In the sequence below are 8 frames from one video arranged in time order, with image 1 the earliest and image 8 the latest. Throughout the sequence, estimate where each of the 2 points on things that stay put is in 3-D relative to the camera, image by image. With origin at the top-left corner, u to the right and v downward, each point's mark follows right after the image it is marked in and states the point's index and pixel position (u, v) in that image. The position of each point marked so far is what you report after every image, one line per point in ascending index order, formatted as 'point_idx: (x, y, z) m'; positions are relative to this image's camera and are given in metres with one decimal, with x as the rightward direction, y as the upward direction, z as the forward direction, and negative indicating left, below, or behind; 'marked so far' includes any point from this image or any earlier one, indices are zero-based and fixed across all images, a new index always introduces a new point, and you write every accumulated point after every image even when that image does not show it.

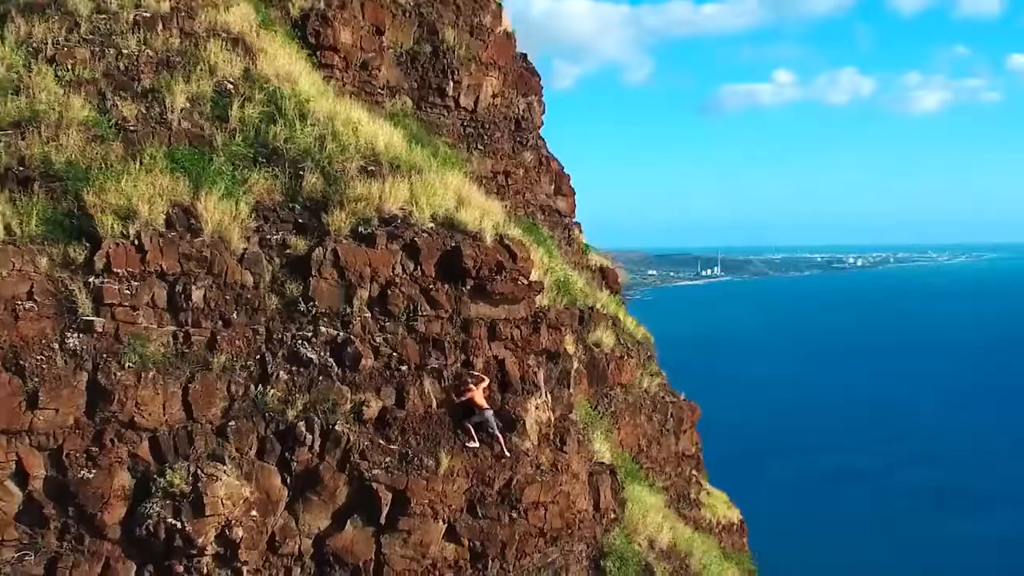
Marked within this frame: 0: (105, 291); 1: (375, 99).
0: (-3.3, 0.0, +7.1) m
1: (-1.7, +2.4, +11.0) m
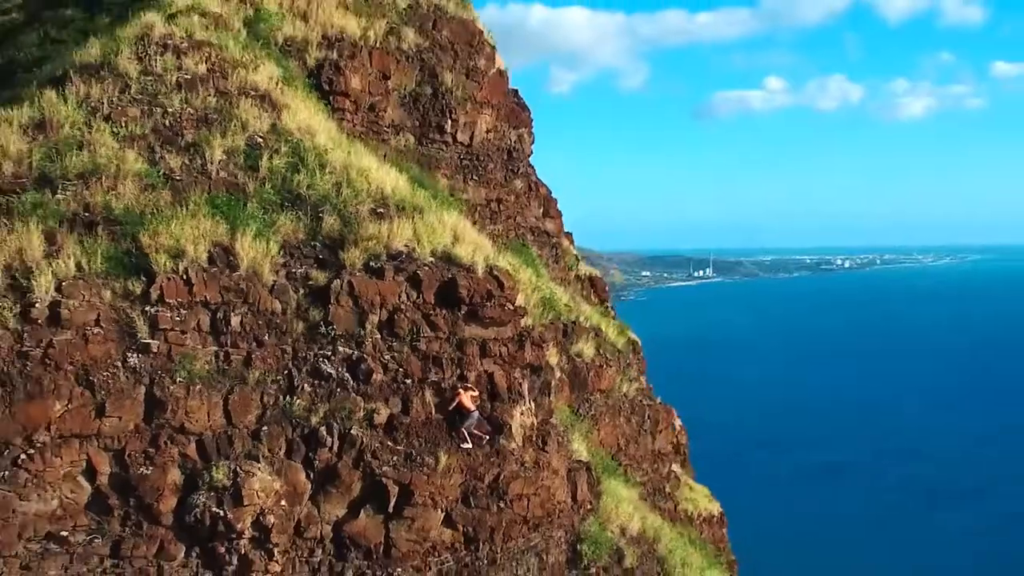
0: (-3.4, -0.3, +8.5) m
1: (-1.8, +2.2, +12.4) m
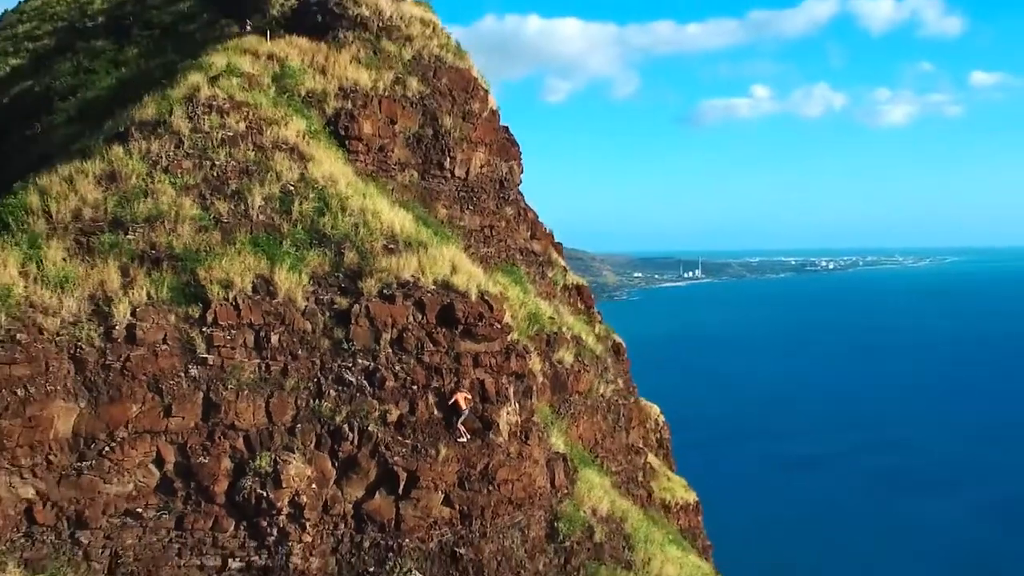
0: (-3.6, -0.6, +10.5) m
1: (-2.0, +1.9, +14.4) m
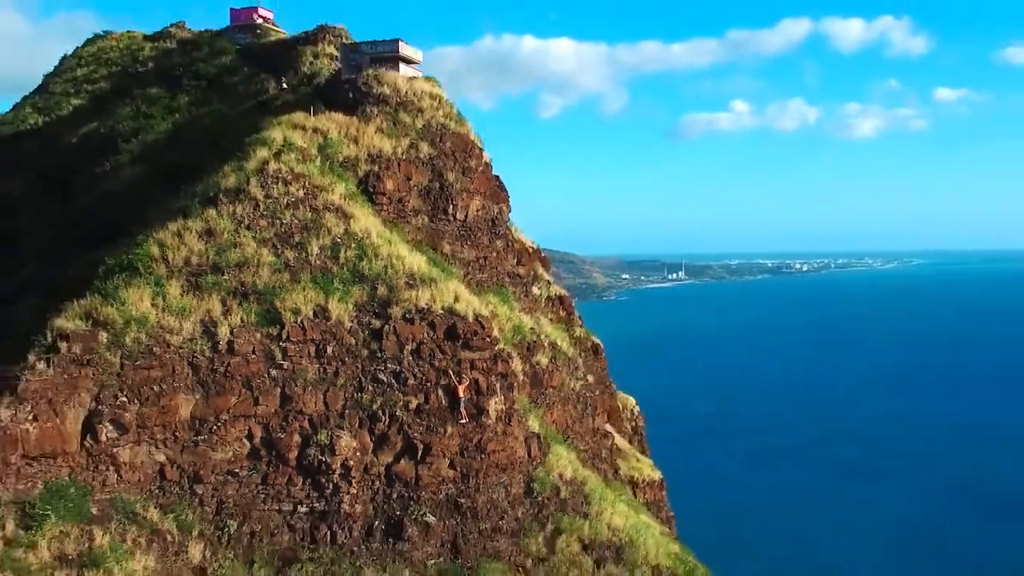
0: (-3.8, -1.0, +14.8) m
1: (-2.3, +1.5, +18.7) m
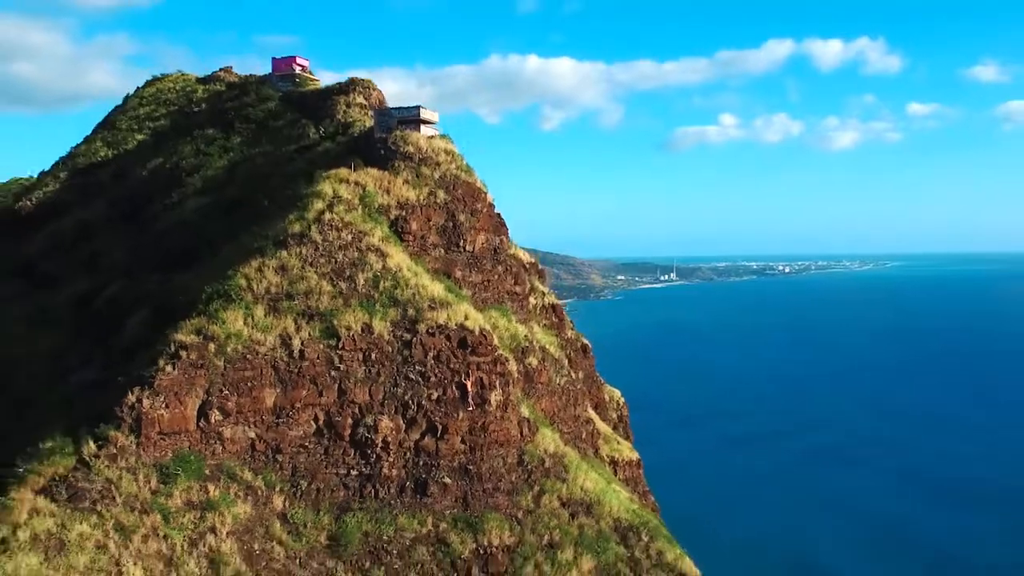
0: (-4.0, -1.6, +20.1) m
1: (-2.3, +1.0, +24.0) m
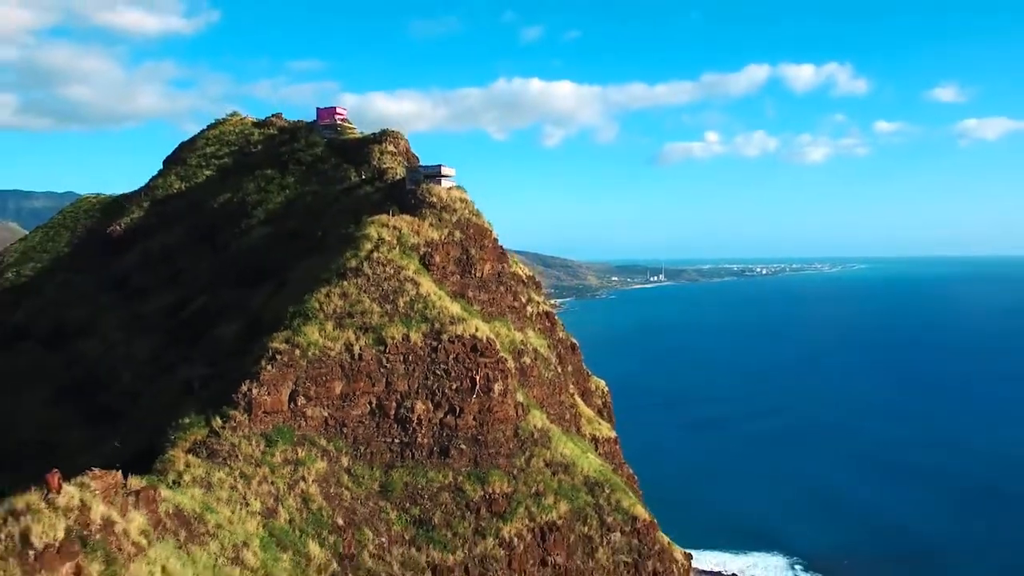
0: (-4.0, -2.3, +28.1) m
1: (-2.4, +0.3, +31.9) m
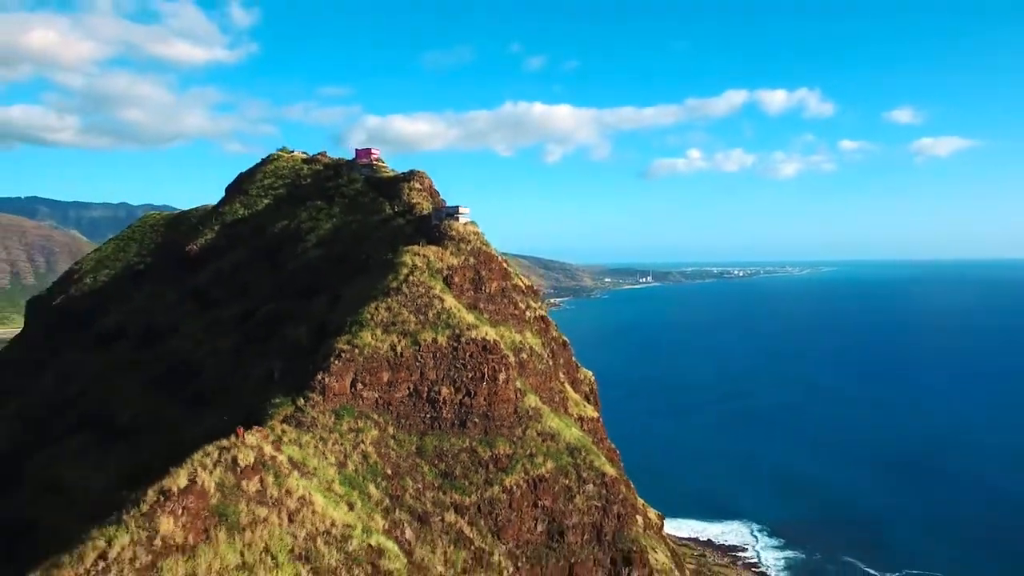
0: (-4.0, -2.9, +38.2) m
1: (-2.3, -0.3, +41.9) m
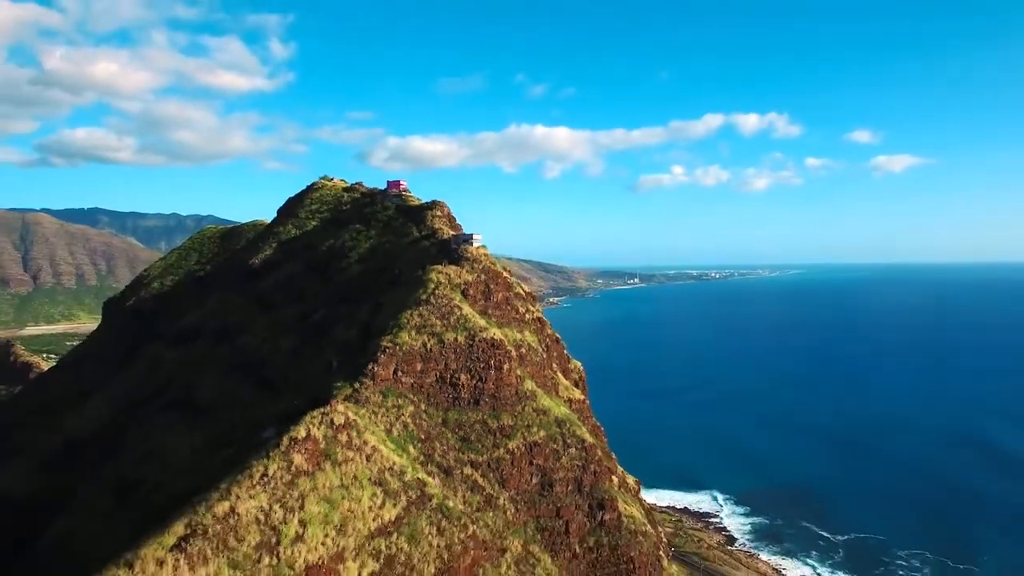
0: (-3.9, -3.6, +50.5) m
1: (-2.2, -0.9, +54.2) m
